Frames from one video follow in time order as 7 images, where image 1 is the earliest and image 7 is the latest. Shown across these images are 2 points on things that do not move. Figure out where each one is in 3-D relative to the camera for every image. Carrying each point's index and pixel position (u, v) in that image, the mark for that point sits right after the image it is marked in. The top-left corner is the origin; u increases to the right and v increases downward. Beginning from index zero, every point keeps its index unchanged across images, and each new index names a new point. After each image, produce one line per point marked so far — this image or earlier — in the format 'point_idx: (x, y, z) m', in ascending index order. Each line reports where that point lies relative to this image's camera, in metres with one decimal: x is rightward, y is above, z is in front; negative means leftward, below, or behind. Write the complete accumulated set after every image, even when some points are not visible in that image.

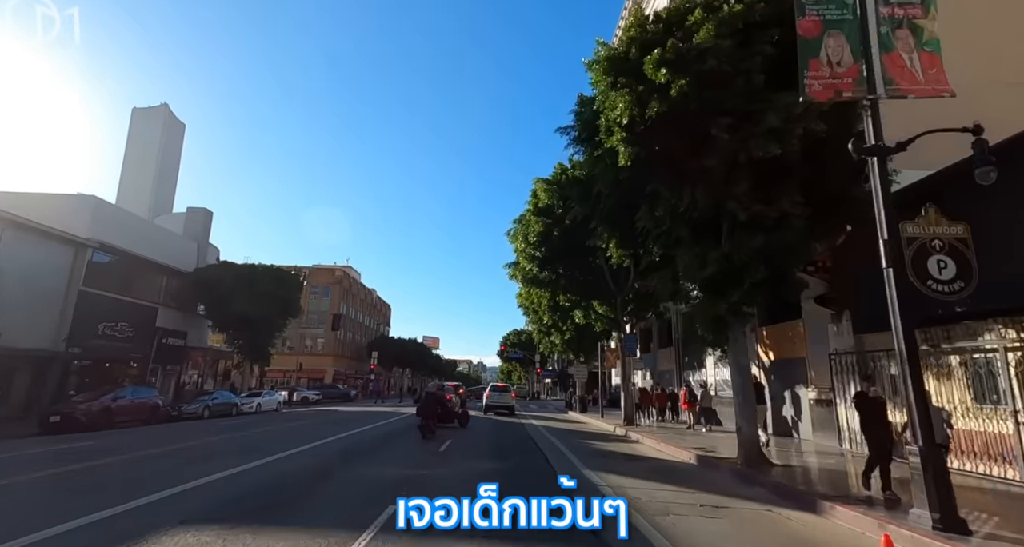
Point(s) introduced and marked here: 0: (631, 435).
0: (+4.3, -5.8, +17.7) m
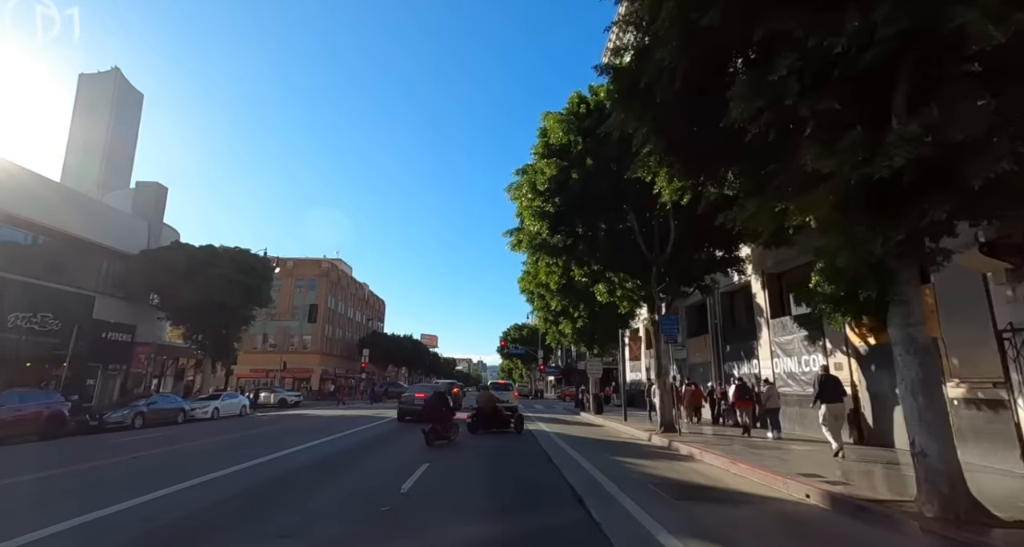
0: (+4.4, -4.7, +13.3) m
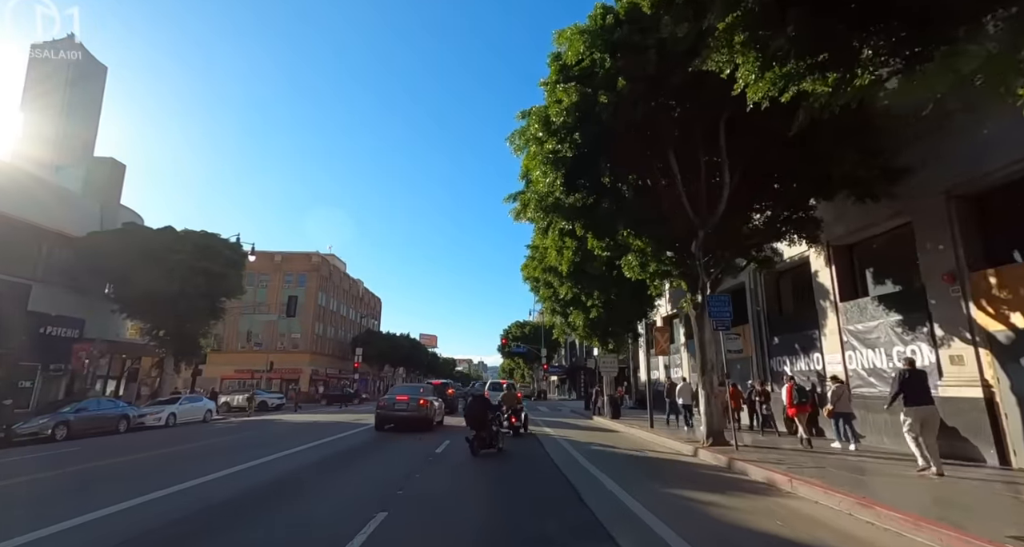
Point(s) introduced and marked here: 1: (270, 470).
0: (+4.6, -3.9, +9.8) m
1: (-6.1, -4.9, +12.5) m
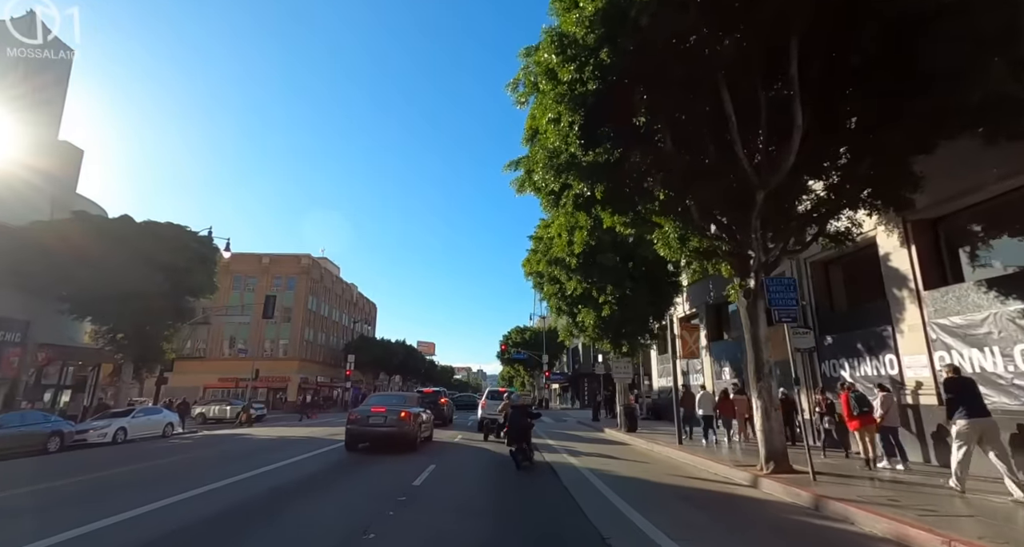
0: (+4.6, -3.4, +7.0) m
1: (-6.0, -4.5, +9.7) m
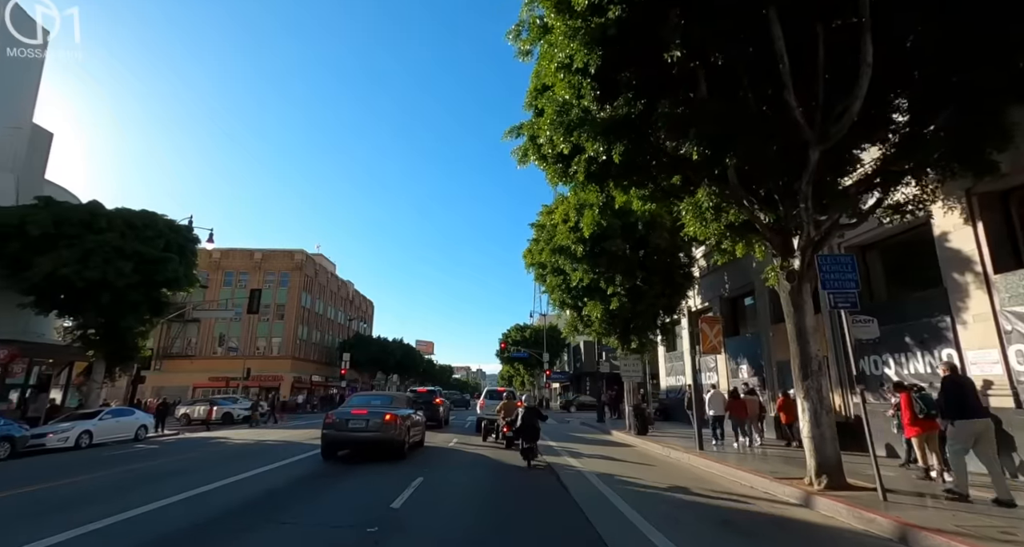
0: (+4.7, -3.0, +5.5) m
1: (-6.0, -4.1, +8.1) m
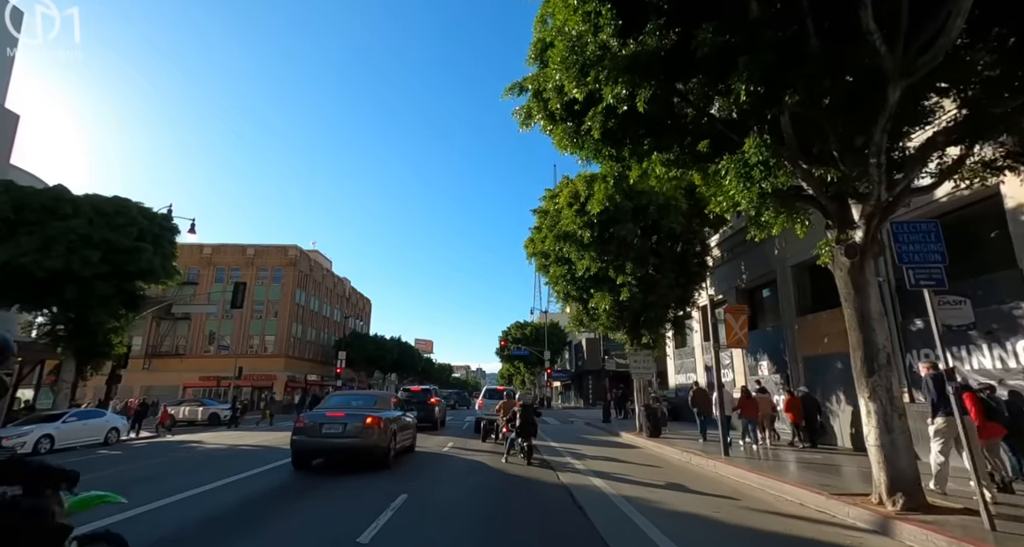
0: (+4.7, -2.7, +4.0) m
1: (-6.0, -3.8, +6.6) m
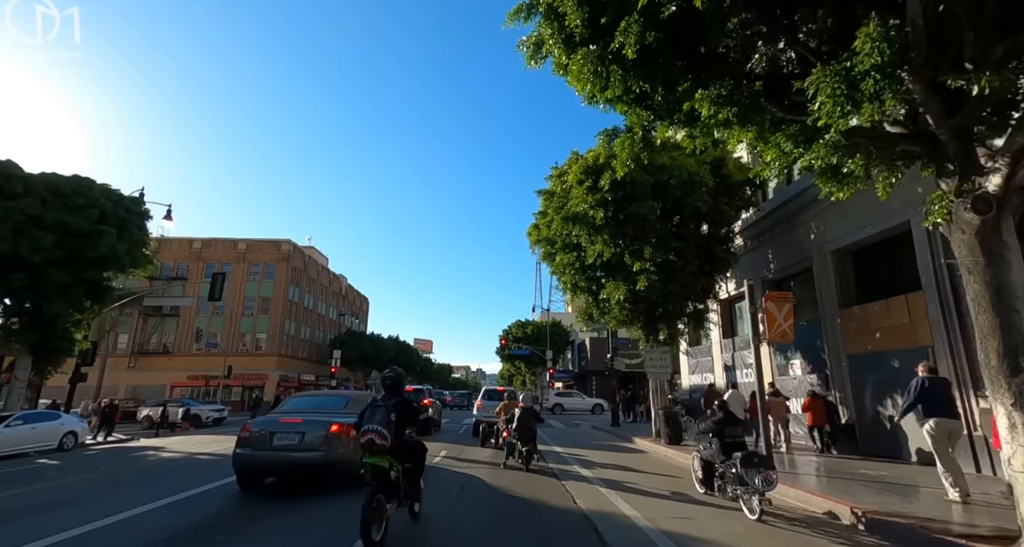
0: (+4.8, -2.2, +2.0) m
1: (-5.9, -3.3, +4.7) m
